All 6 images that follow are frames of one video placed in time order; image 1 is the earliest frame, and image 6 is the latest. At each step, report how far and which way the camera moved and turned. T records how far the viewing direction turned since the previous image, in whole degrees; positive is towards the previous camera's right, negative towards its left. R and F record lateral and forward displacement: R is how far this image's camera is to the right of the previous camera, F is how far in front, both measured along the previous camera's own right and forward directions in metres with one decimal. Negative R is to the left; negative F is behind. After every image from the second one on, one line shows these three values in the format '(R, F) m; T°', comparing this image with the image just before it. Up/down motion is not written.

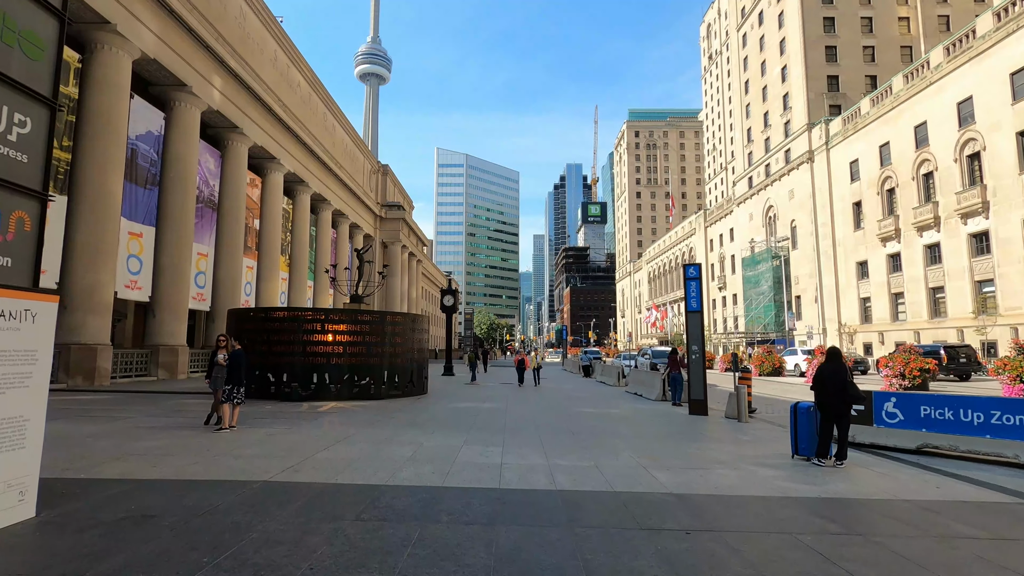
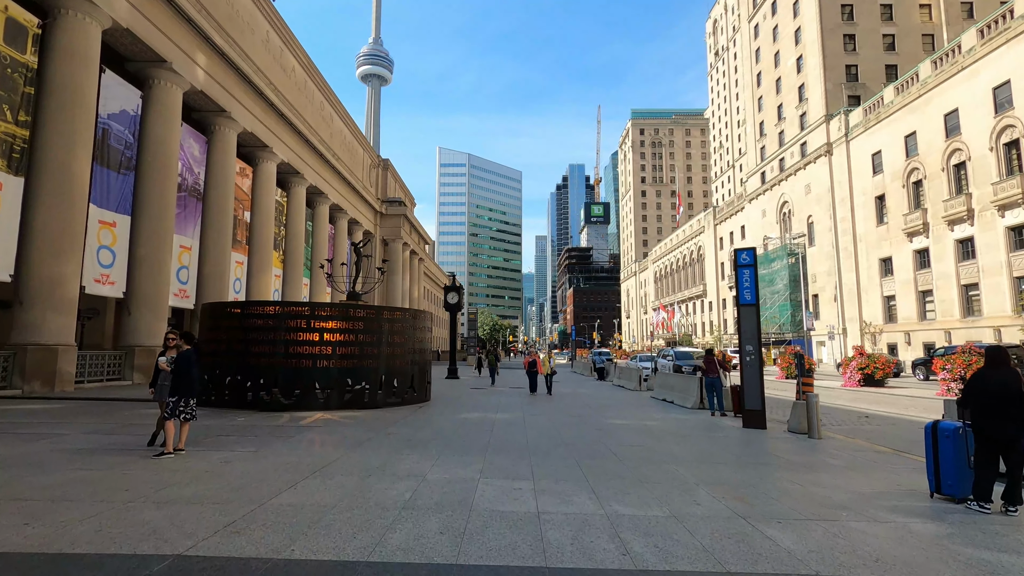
(-0.3, +2.0) m; 0°
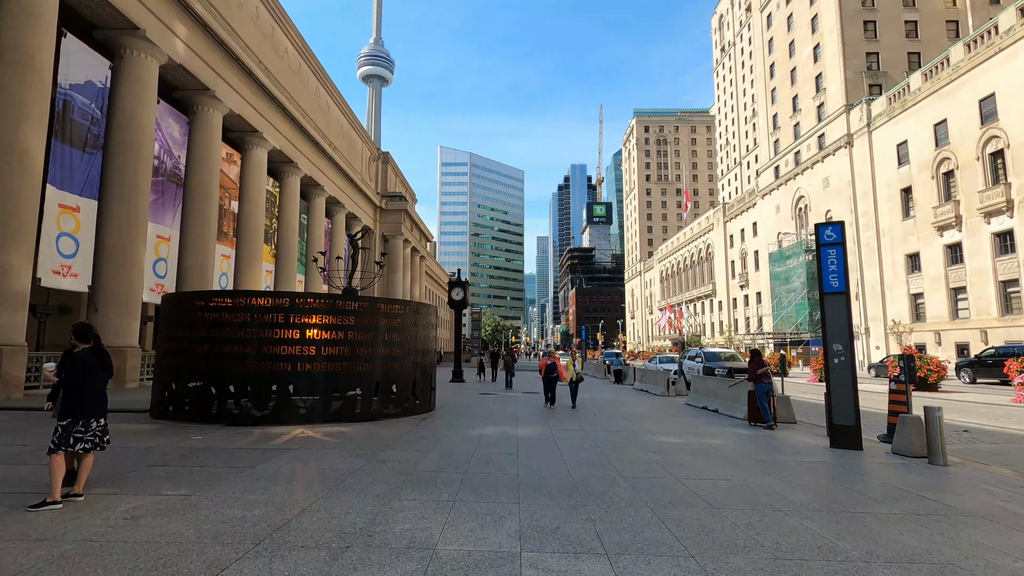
(-0.4, +2.1) m; 0°
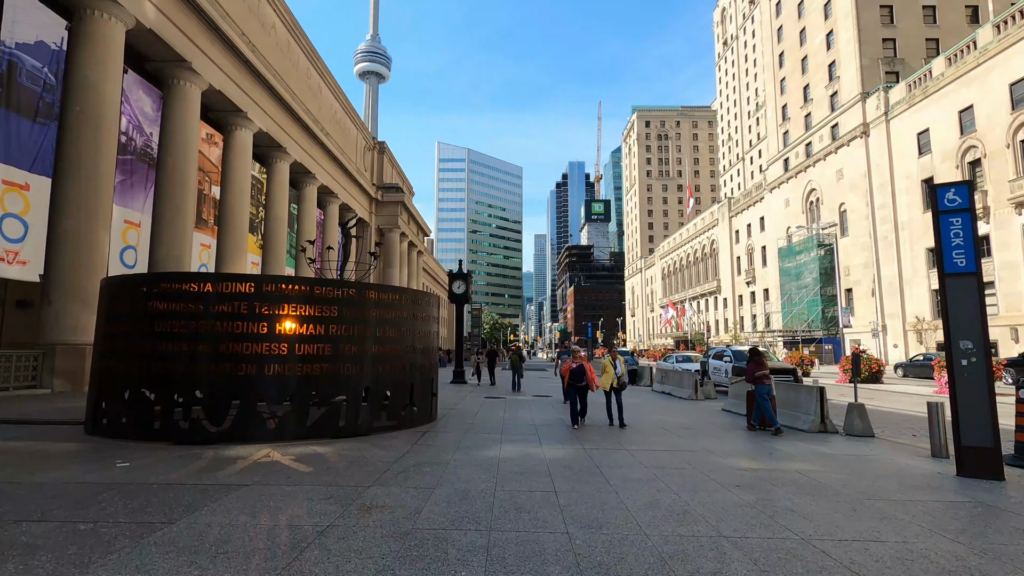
(-0.4, +2.0) m; 0°
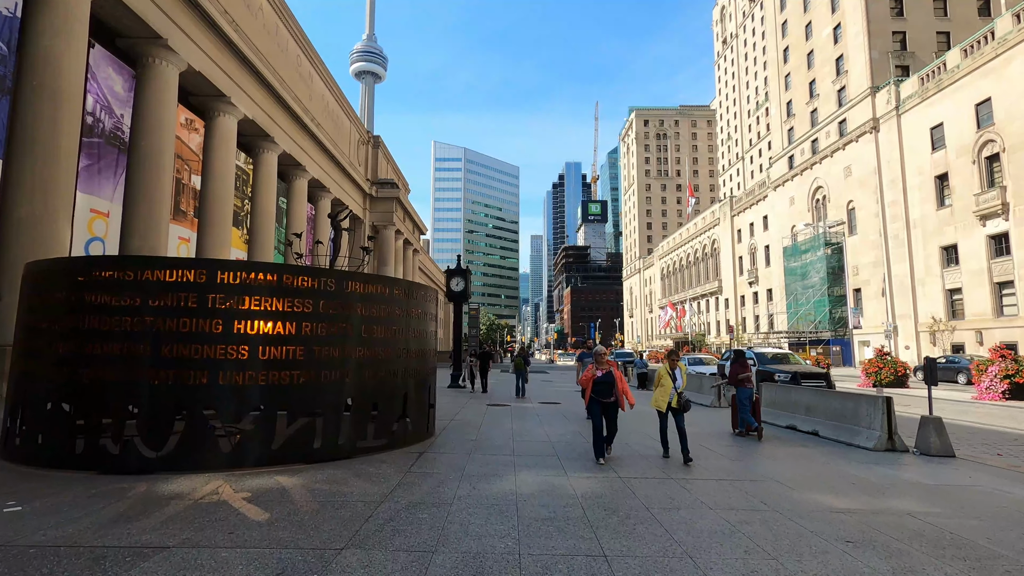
(-0.2, +1.5) m; 0°
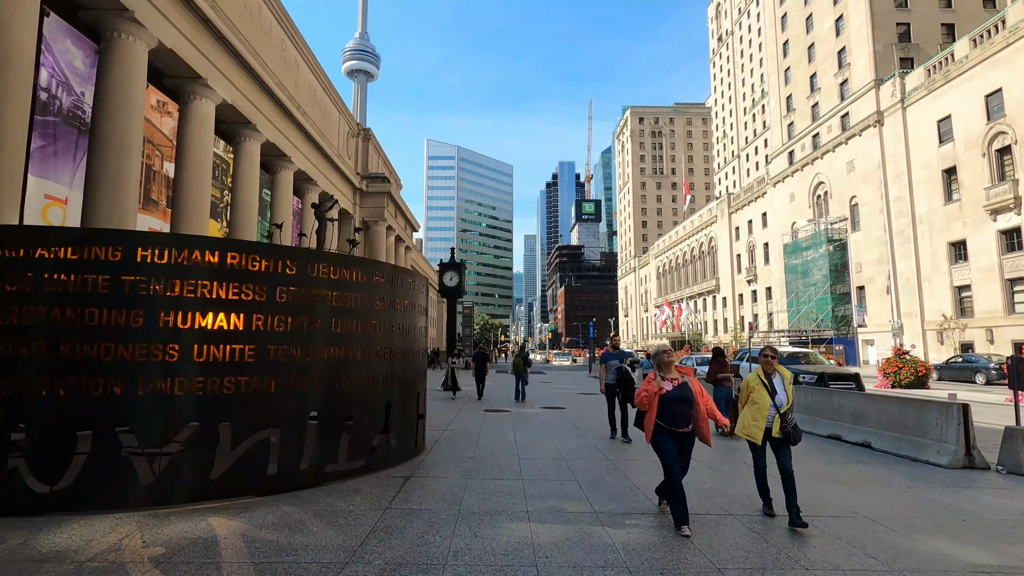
(-0.2, +1.4) m; +1°
